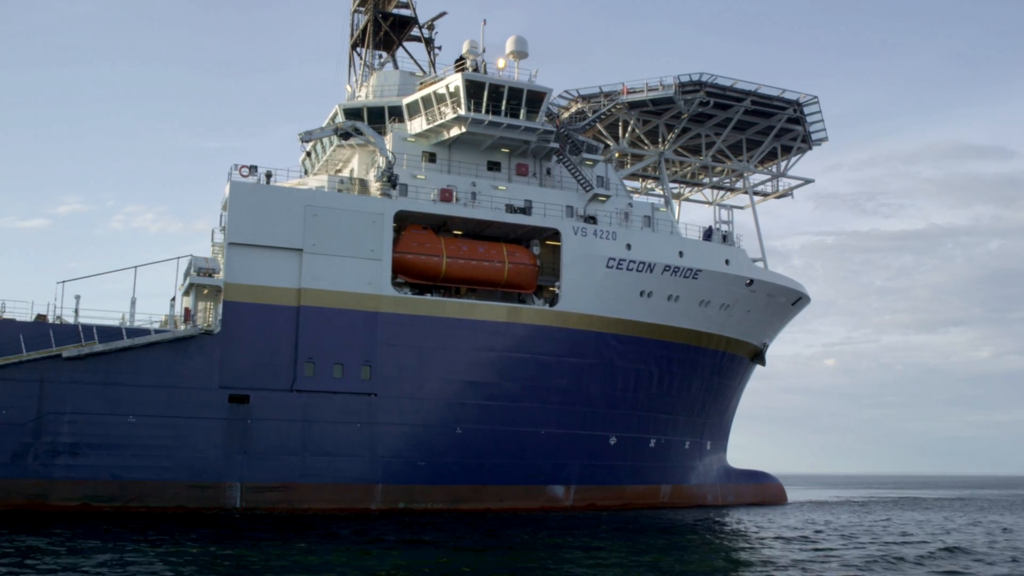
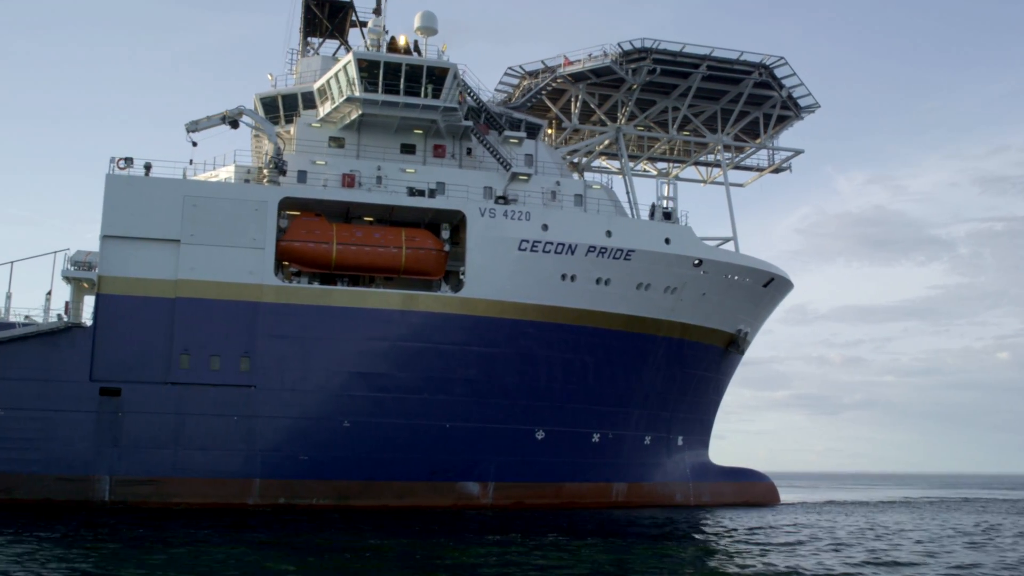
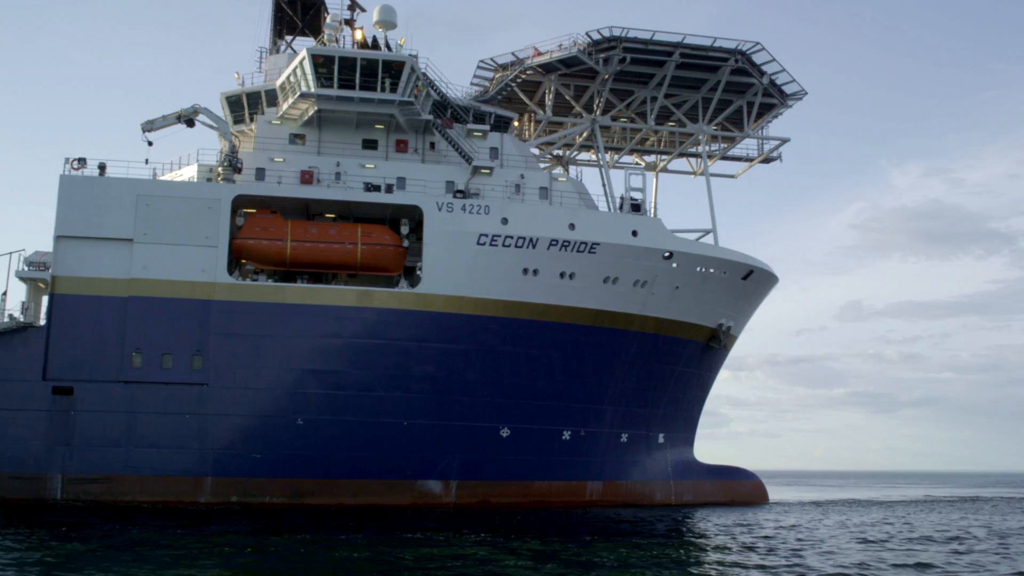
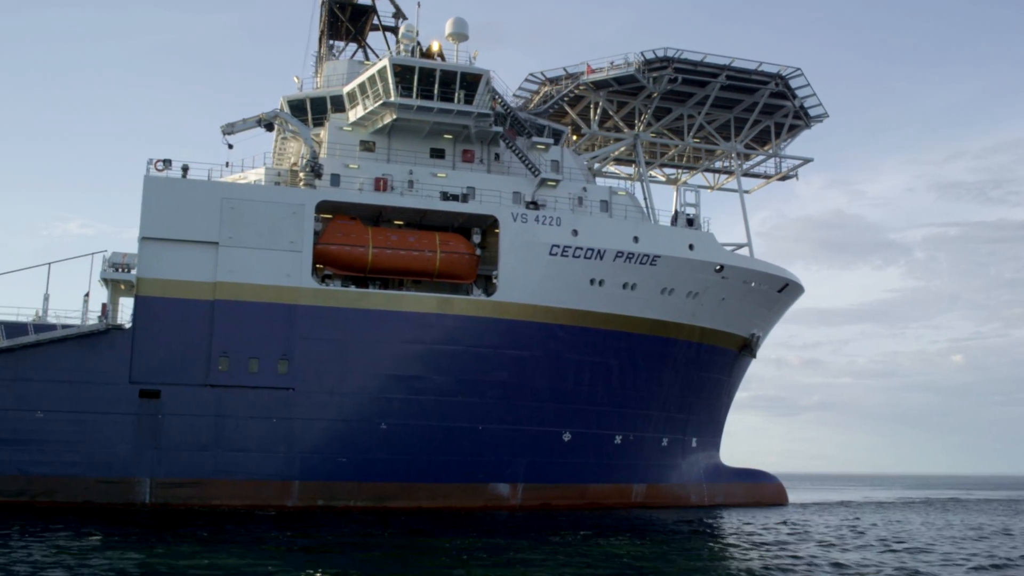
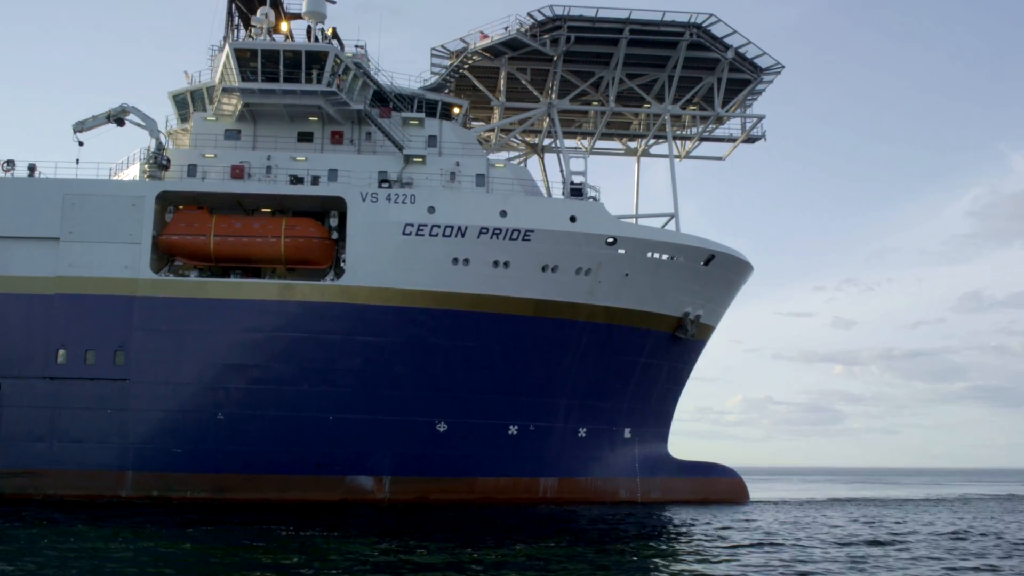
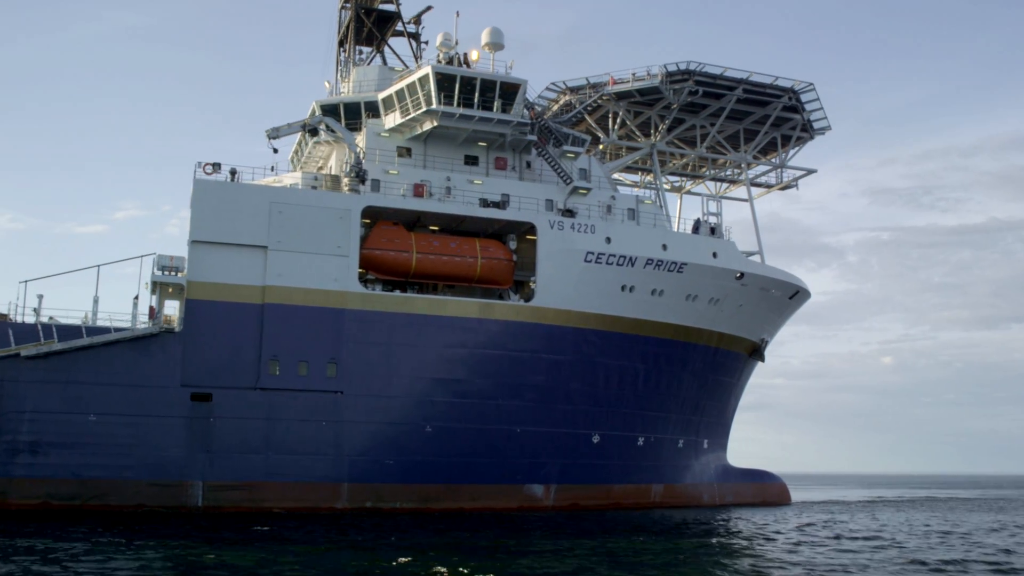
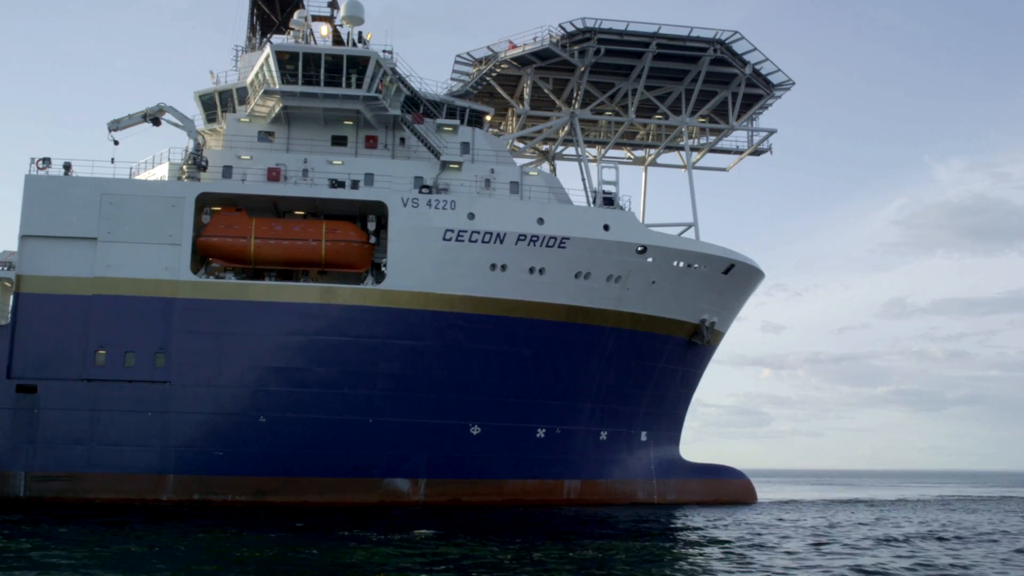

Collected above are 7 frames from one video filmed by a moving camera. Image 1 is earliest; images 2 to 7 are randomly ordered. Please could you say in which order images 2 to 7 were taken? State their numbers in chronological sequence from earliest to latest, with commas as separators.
6, 4, 2, 3, 7, 5
